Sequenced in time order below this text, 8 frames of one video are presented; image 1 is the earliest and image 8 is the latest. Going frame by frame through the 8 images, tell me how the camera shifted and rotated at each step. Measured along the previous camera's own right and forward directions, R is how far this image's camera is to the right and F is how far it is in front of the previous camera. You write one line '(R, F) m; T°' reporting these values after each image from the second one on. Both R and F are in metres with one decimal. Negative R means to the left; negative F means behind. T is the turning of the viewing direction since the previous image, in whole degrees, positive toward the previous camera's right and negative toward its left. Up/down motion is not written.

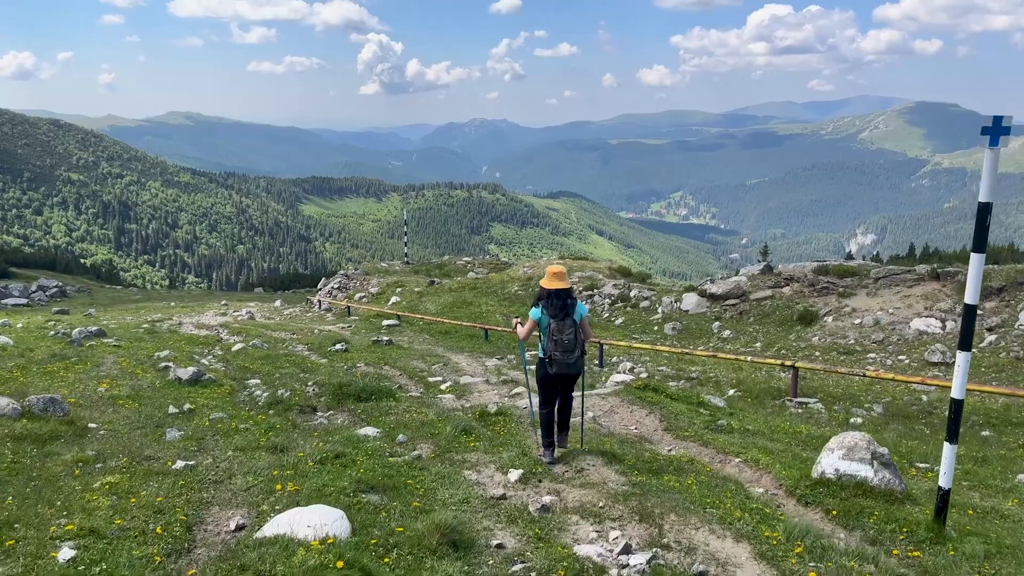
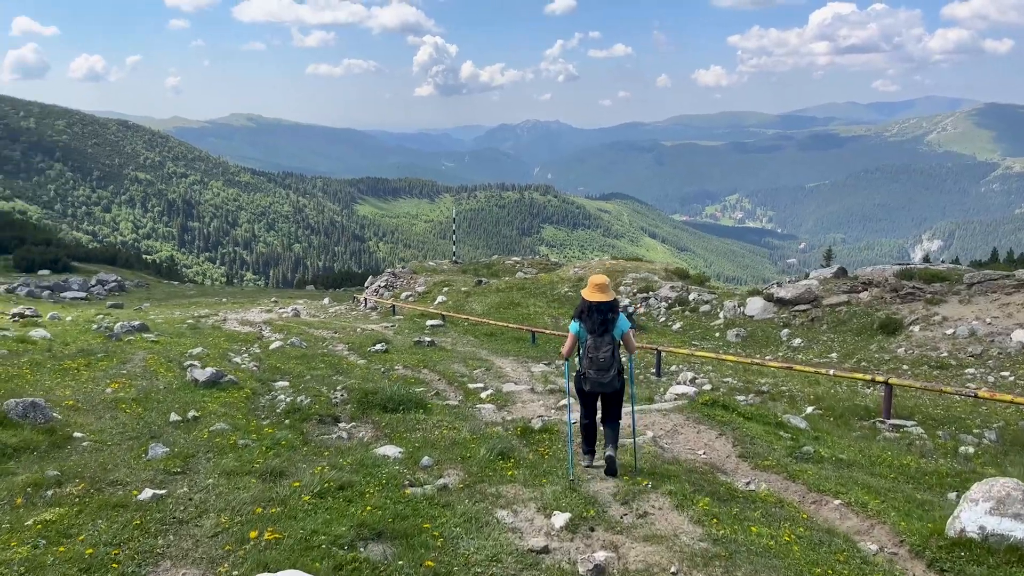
(0.0, +2.2) m; -4°
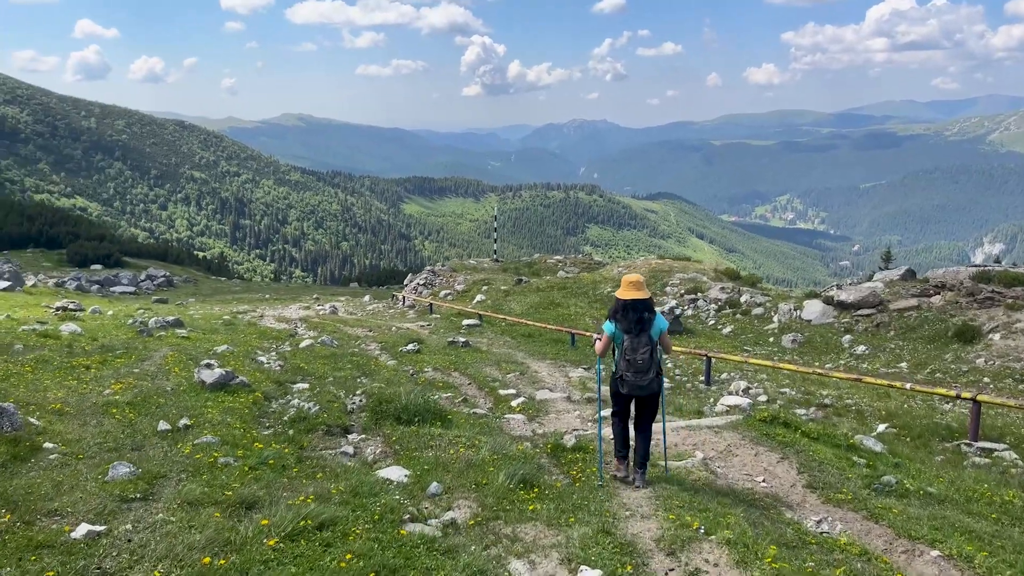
(+0.2, +1.7) m; -3°
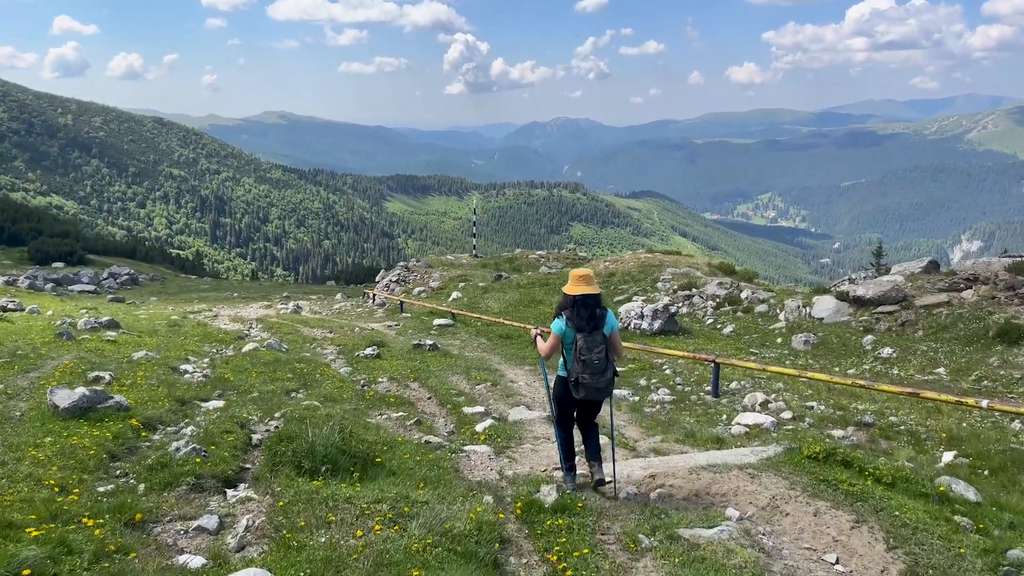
(+0.4, +4.0) m; +1°
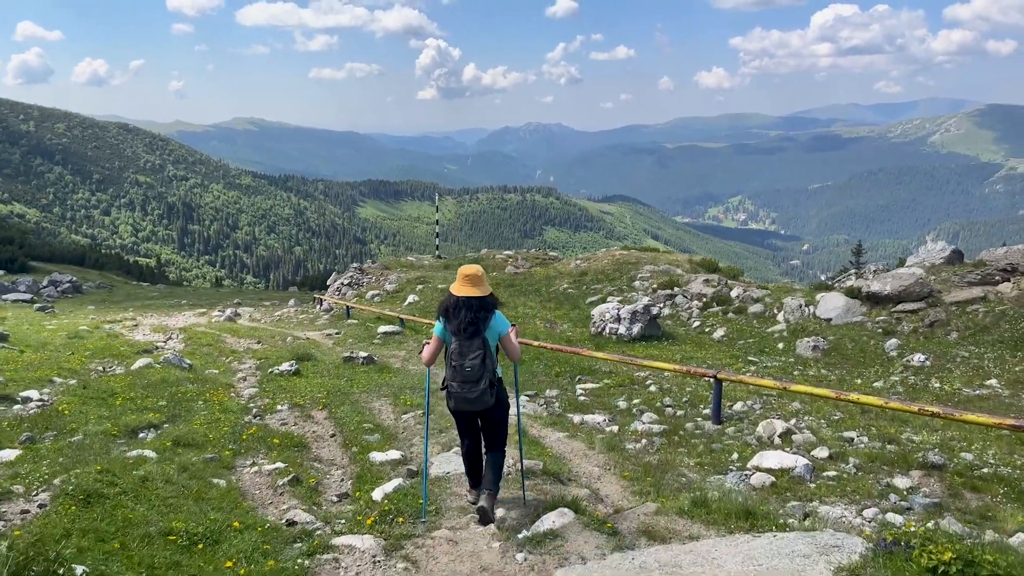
(+0.8, +4.8) m; +2°
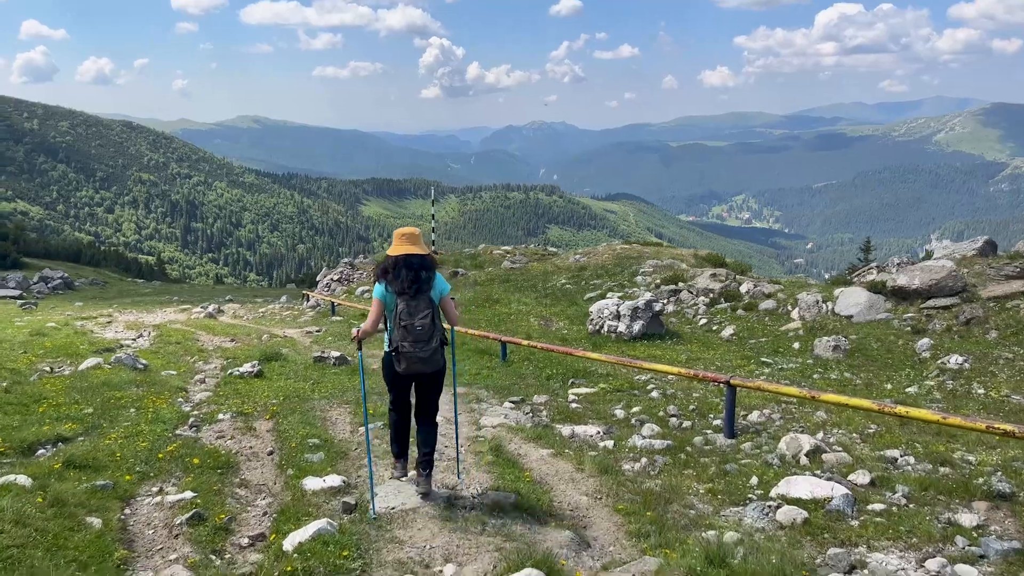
(+0.5, +2.2) m; 0°
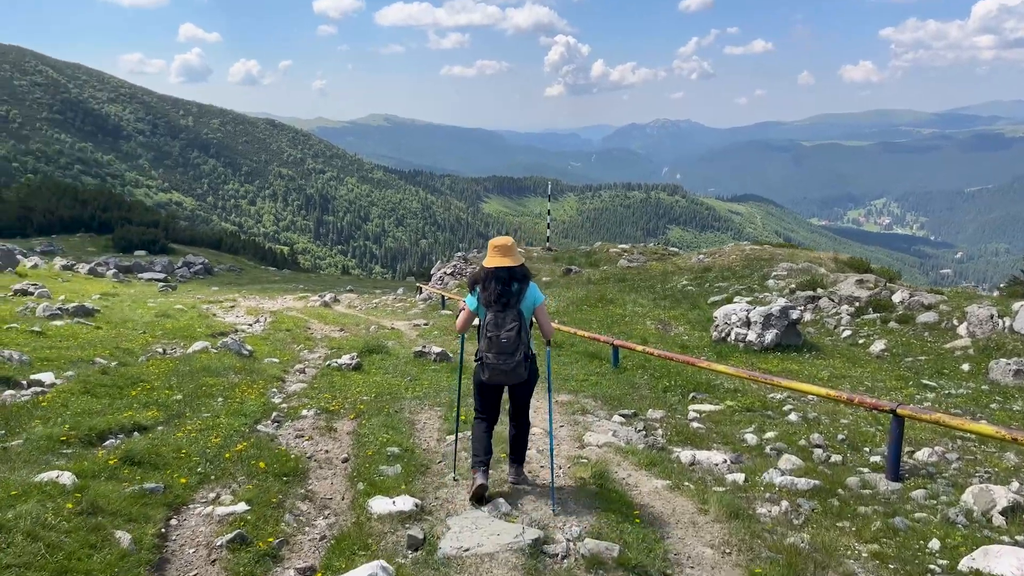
(0.0, +1.7) m; -9°
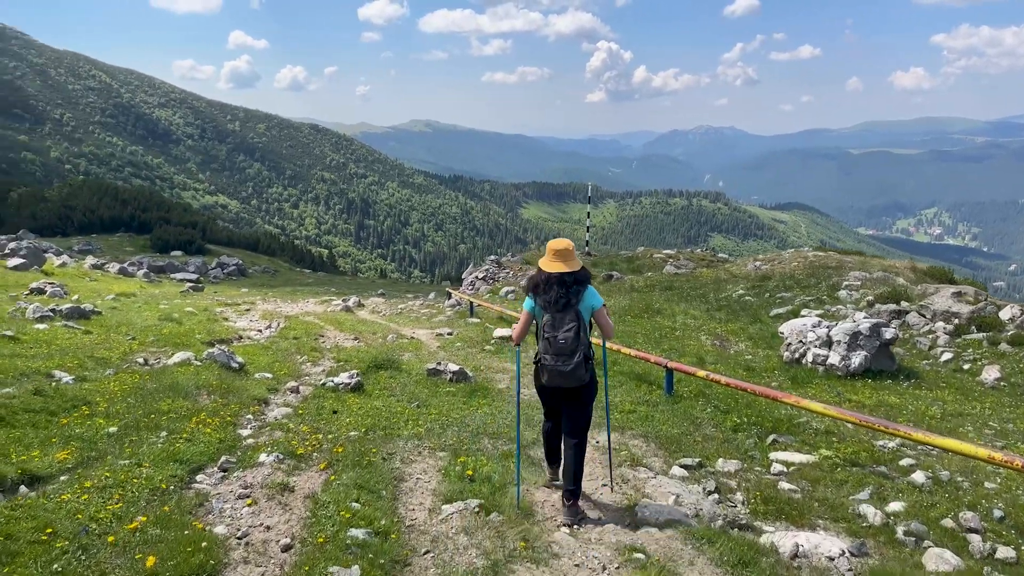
(+0.1, +3.2) m; -3°
